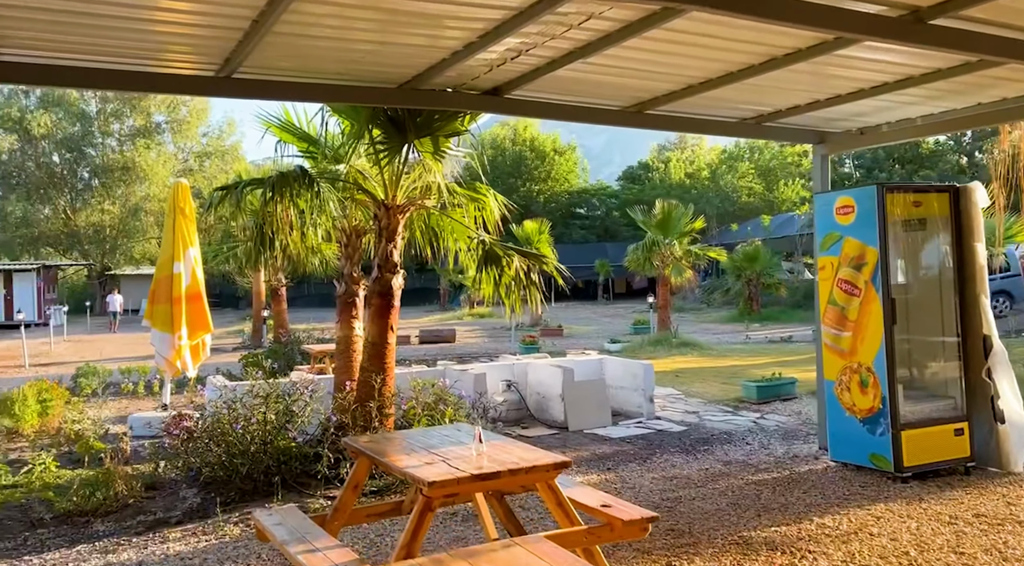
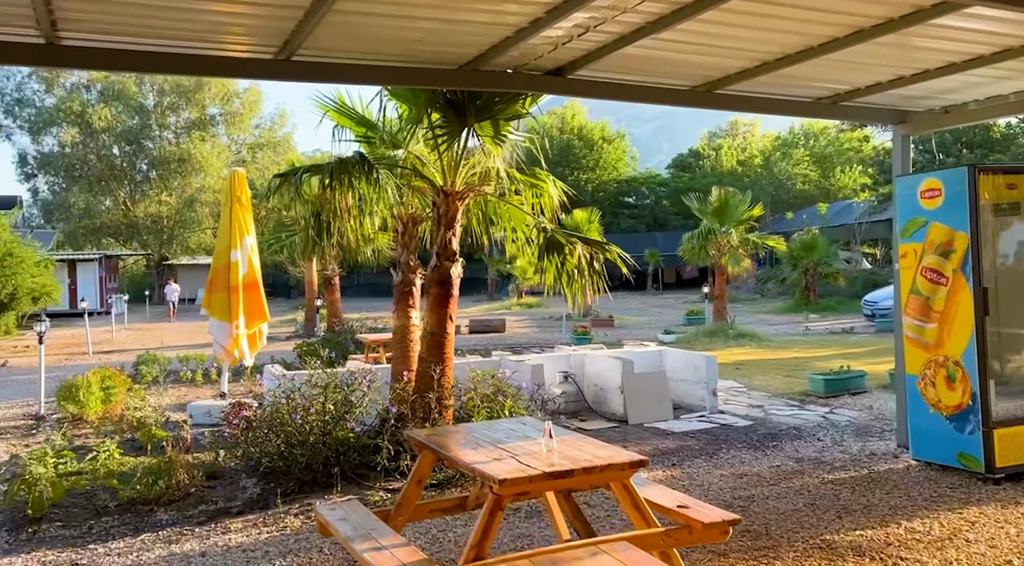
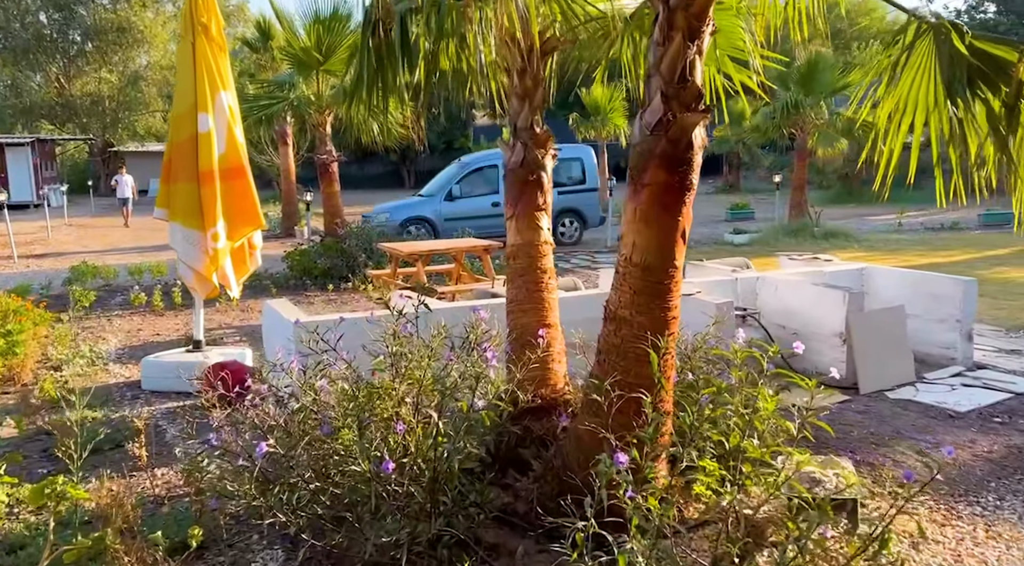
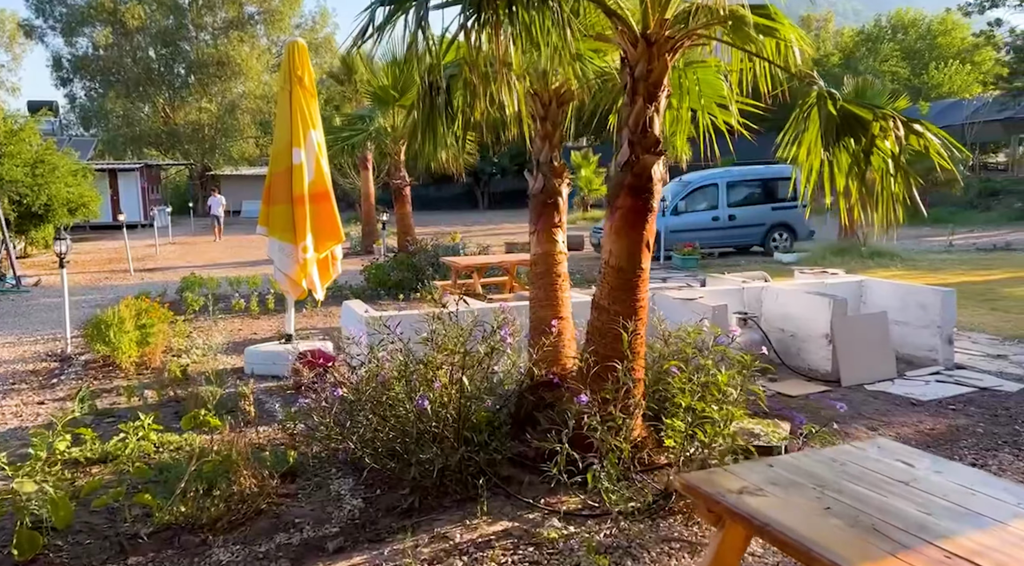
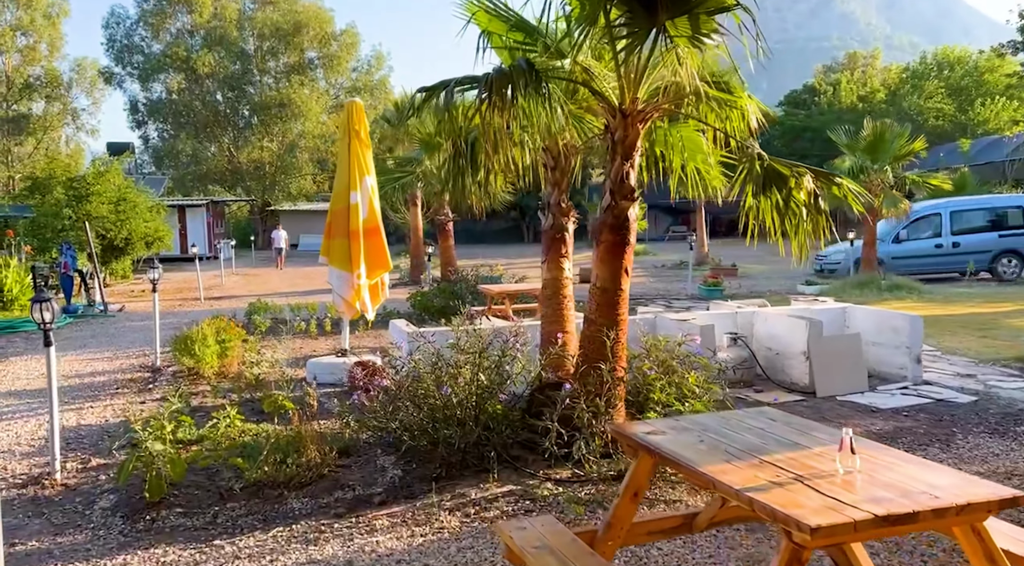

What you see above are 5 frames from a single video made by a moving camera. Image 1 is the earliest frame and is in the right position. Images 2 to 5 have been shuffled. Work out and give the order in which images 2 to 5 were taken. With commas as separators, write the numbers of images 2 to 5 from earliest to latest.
2, 5, 4, 3
